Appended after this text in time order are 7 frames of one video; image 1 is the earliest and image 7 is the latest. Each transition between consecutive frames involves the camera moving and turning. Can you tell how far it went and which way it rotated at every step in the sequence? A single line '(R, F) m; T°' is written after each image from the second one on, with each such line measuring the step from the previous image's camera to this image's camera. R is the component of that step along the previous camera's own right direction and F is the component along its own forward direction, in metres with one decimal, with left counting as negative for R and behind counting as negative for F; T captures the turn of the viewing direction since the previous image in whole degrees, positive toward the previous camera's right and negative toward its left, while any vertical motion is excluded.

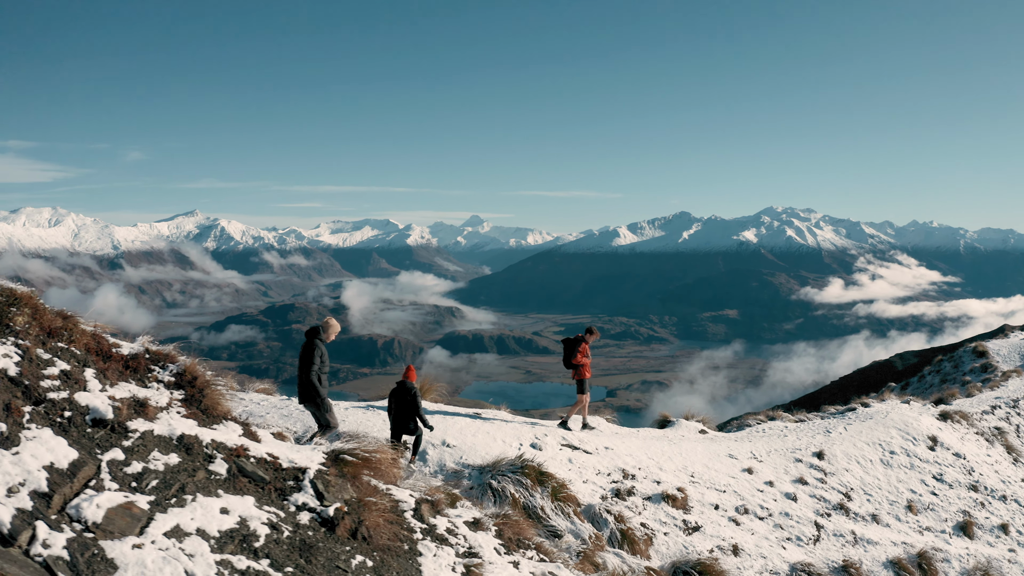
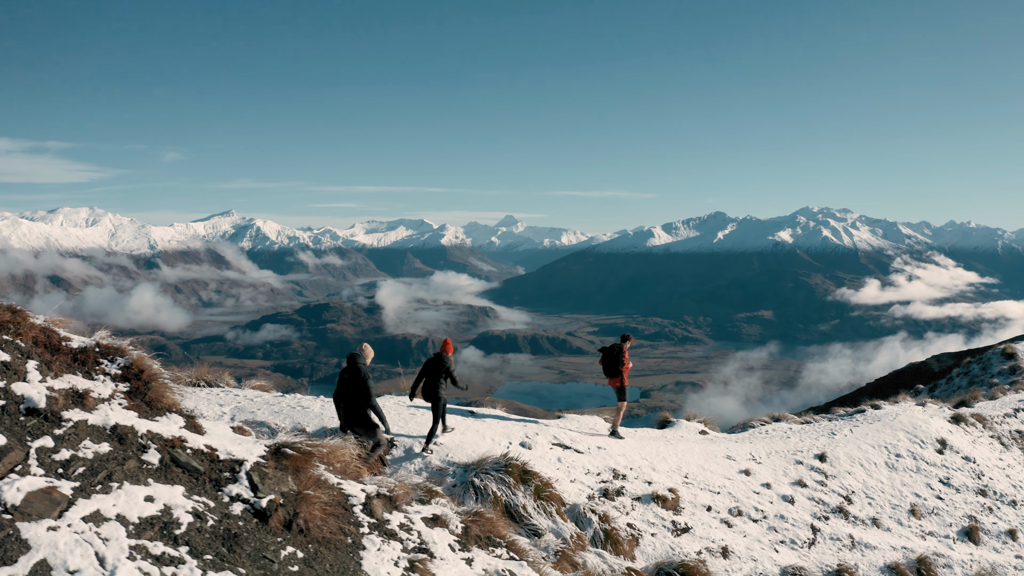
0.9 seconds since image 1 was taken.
(+0.9, +0.1) m; -2°
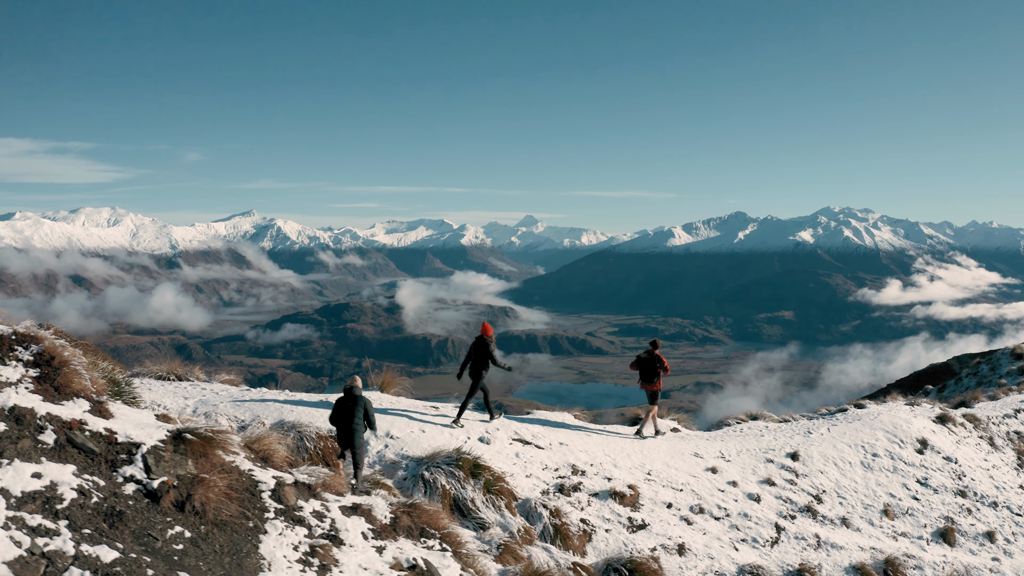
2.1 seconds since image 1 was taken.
(+1.5, 0.0) m; -1°
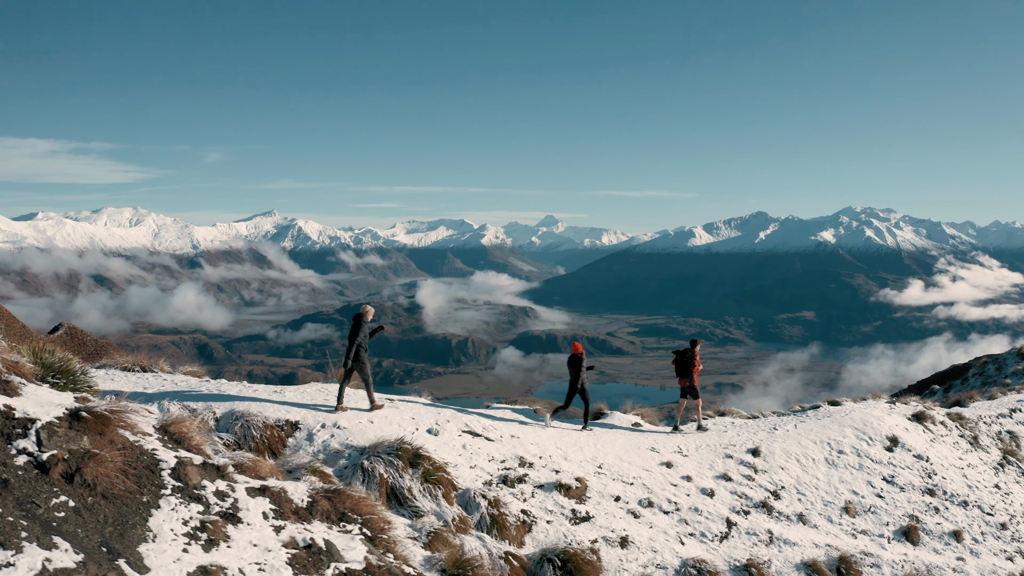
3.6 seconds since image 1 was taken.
(+1.8, -0.1) m; -1°
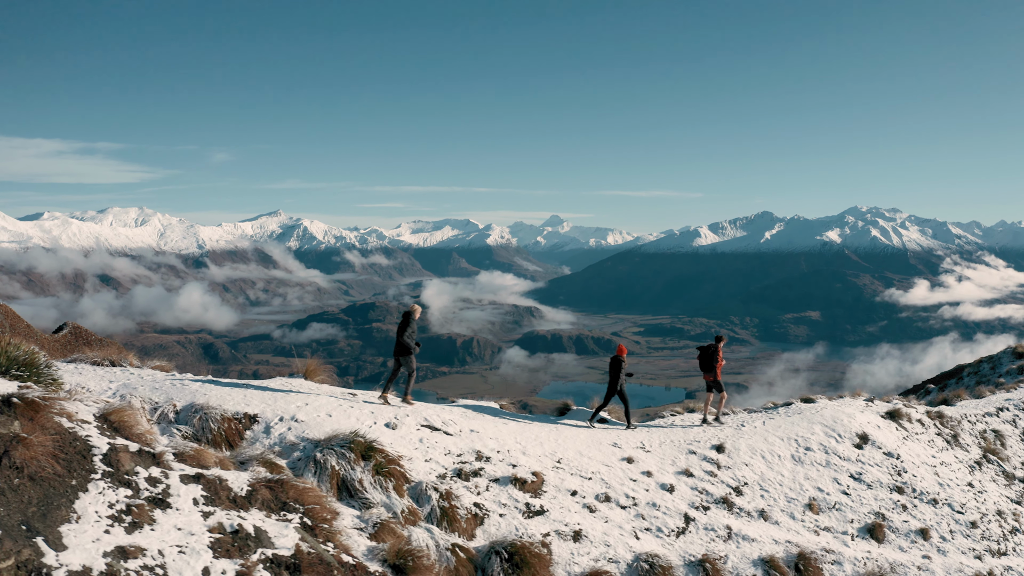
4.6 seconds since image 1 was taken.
(+1.3, -0.1) m; 0°
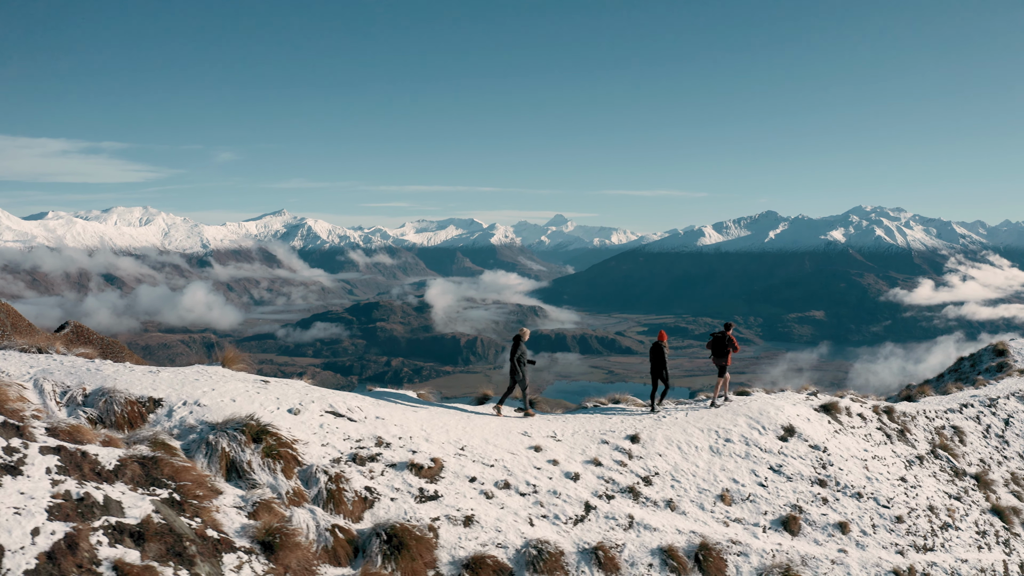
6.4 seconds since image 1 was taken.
(+3.0, -0.1) m; 0°
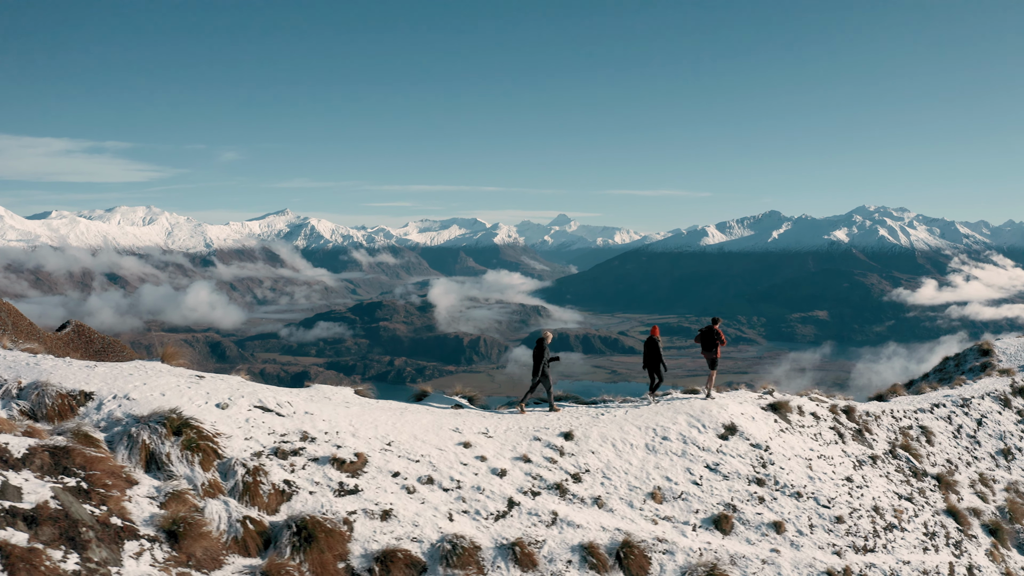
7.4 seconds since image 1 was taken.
(+2.3, -0.1) m; 0°
